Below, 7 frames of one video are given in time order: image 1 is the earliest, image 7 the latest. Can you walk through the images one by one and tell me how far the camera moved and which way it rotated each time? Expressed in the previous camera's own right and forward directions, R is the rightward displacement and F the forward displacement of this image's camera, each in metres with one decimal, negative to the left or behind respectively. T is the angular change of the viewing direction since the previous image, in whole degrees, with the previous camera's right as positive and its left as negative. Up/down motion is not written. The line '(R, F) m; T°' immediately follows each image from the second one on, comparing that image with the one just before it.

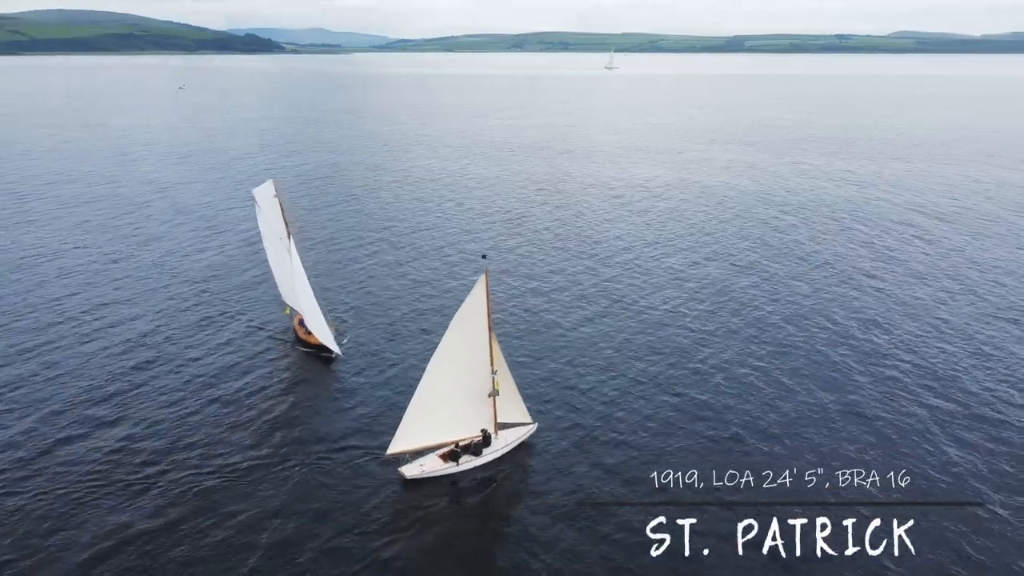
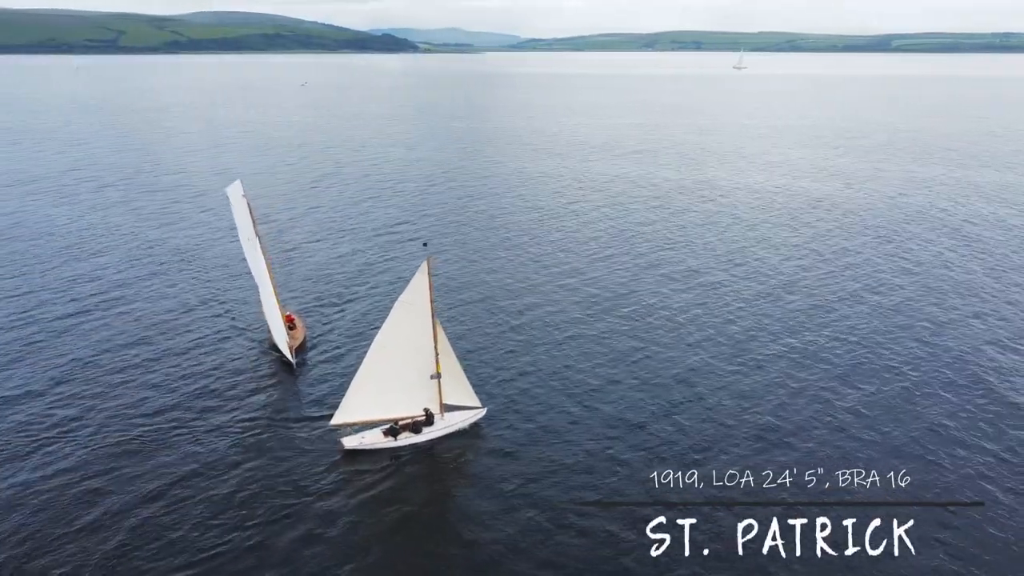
(+14.8, -3.6) m; -8°
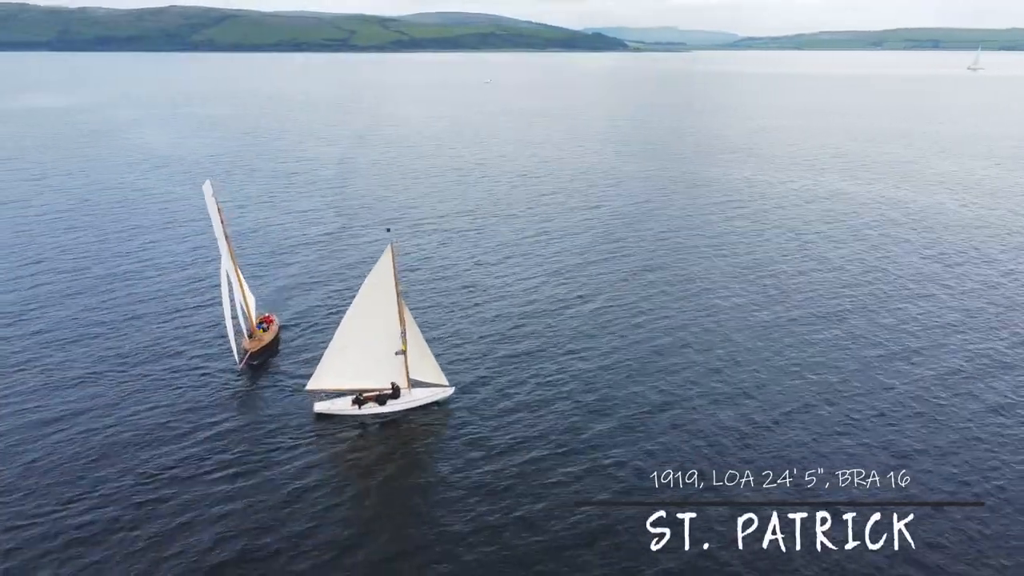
(+21.2, -2.4) m; -14°
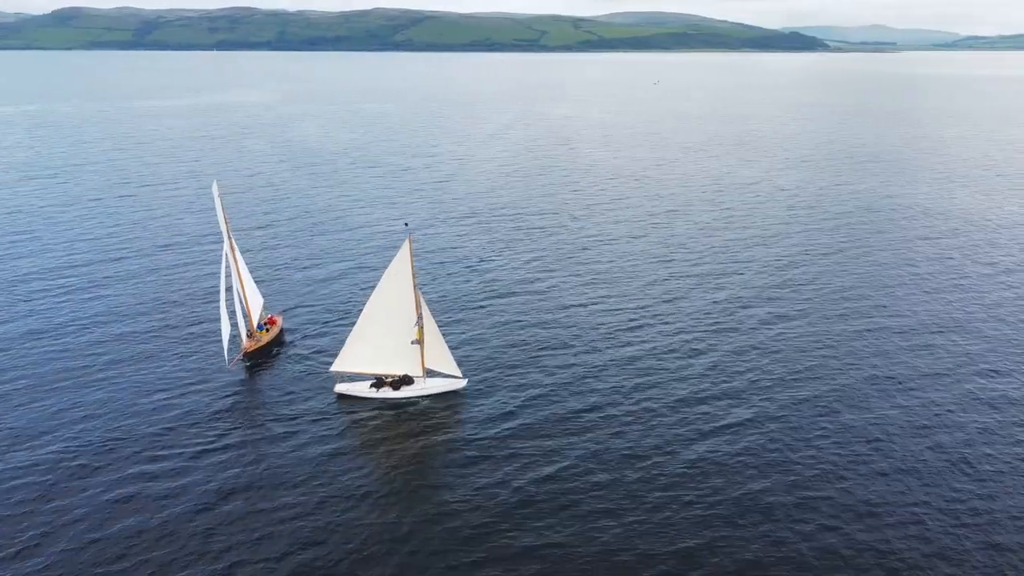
(+15.2, +1.0) m; -12°
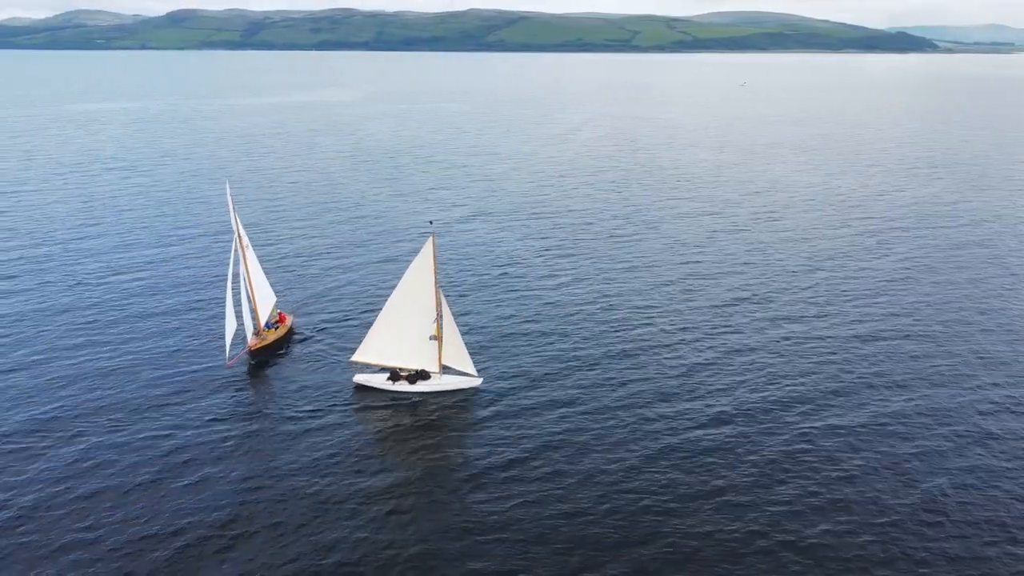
(+6.5, +0.4) m; -6°
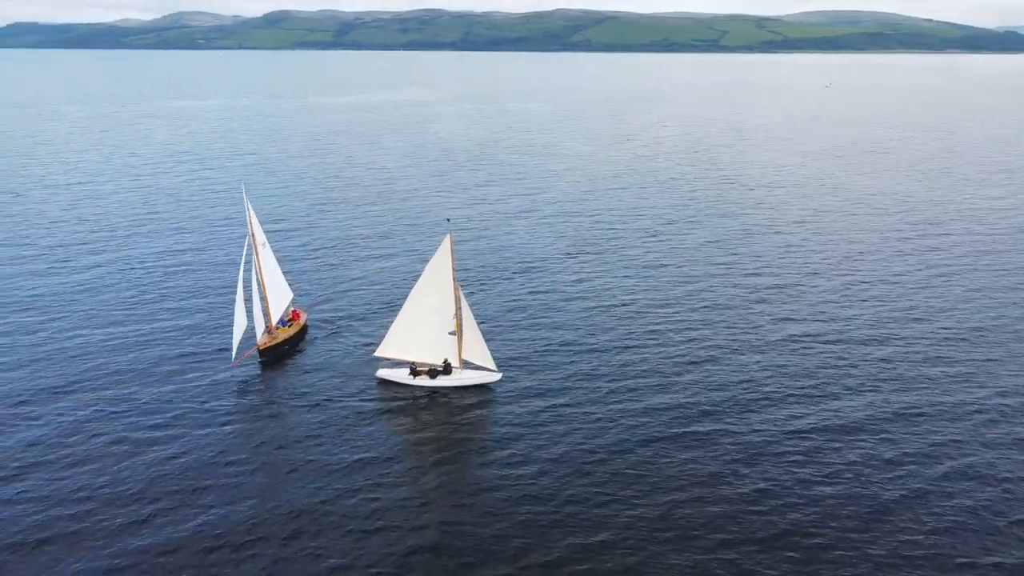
(+5.8, -0.1) m; -6°
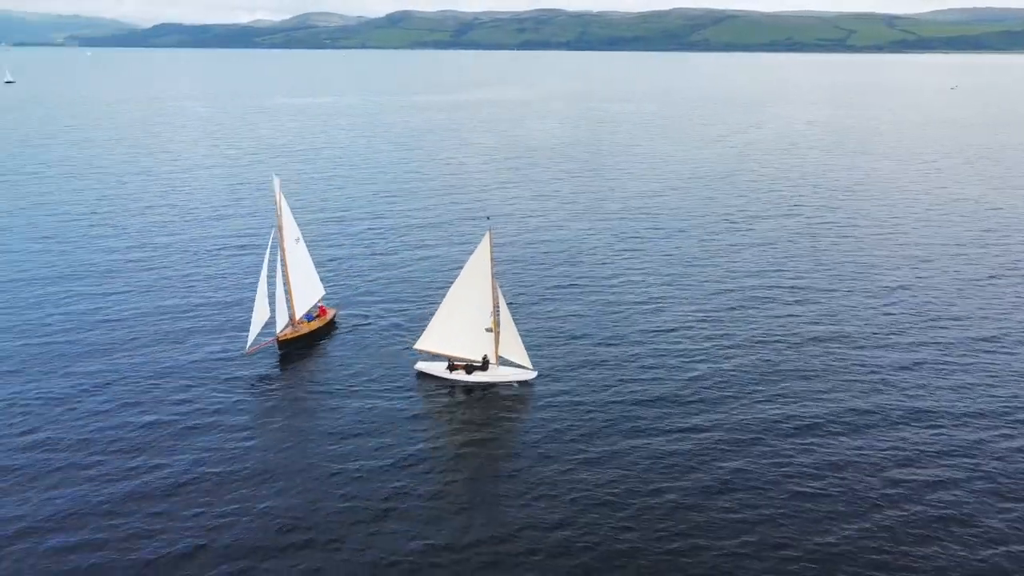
(+7.0, -0.7) m; -8°
